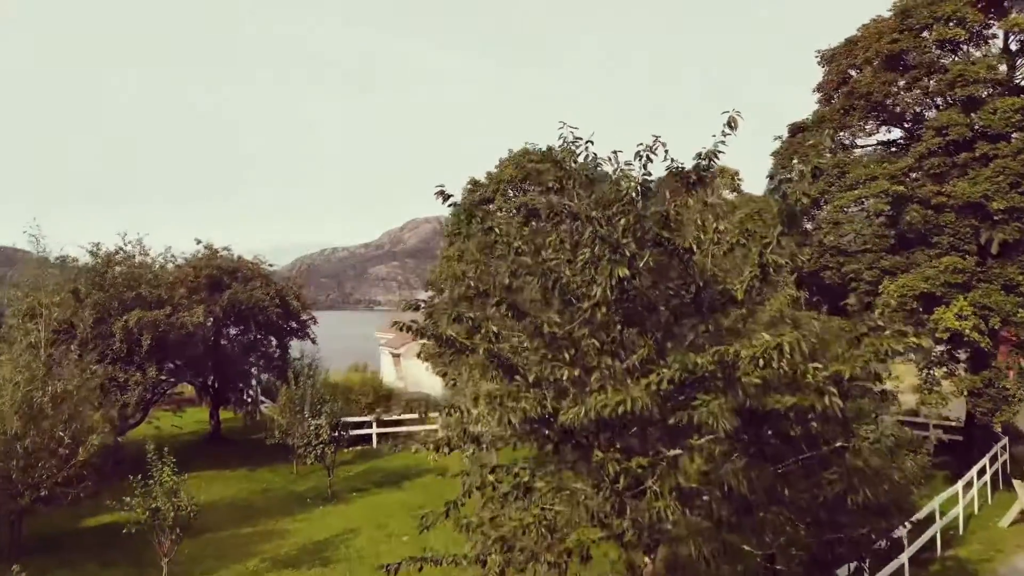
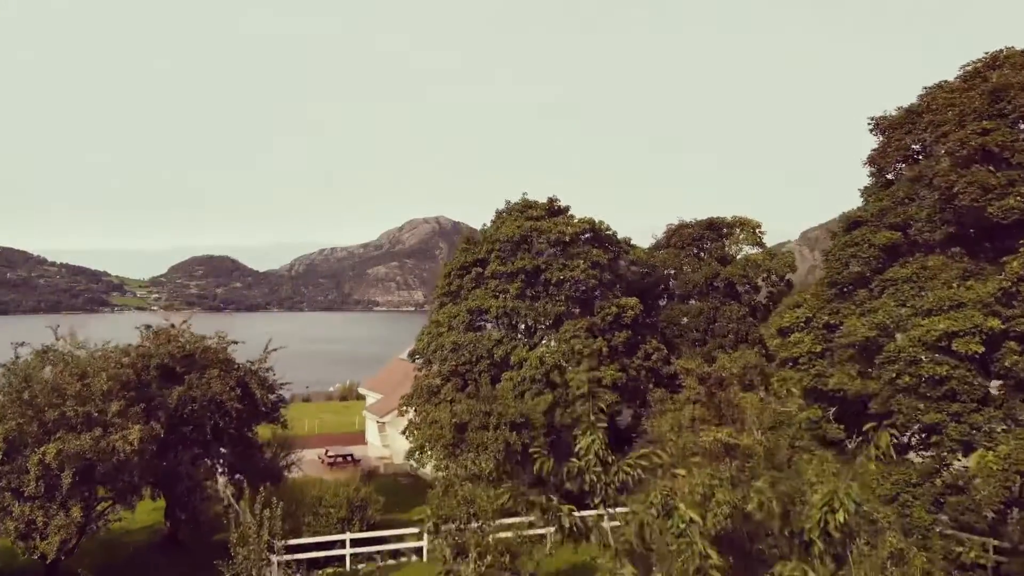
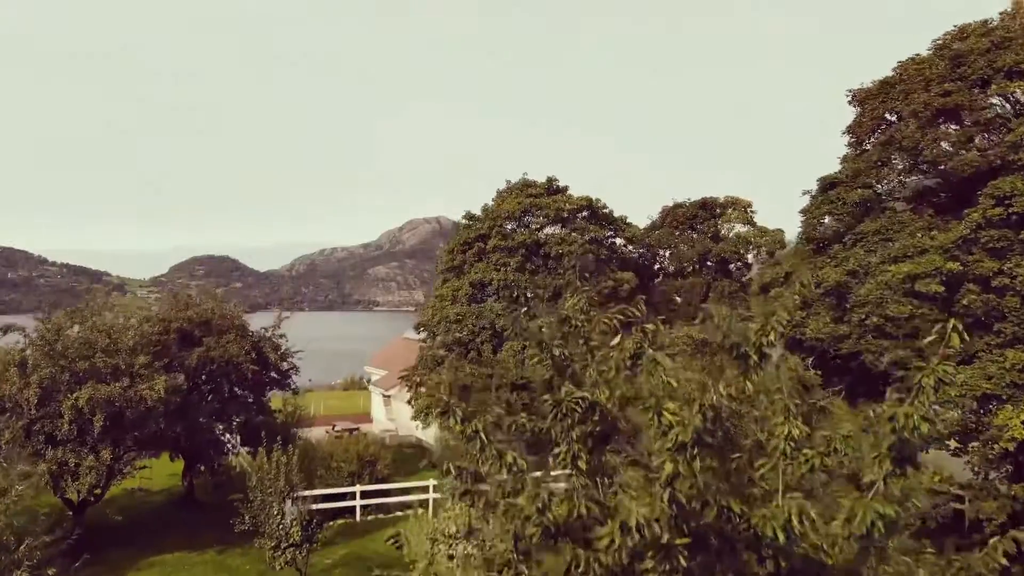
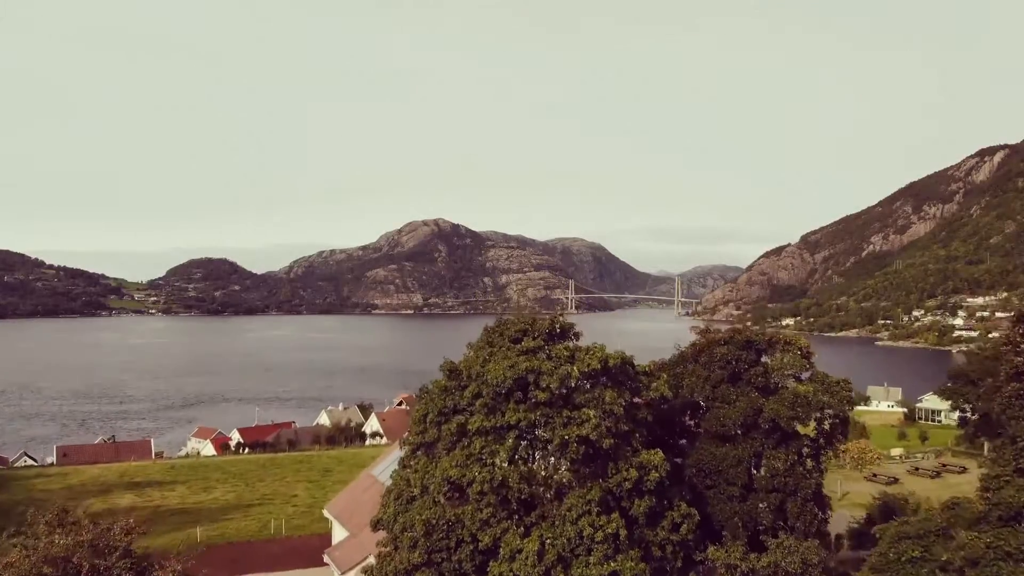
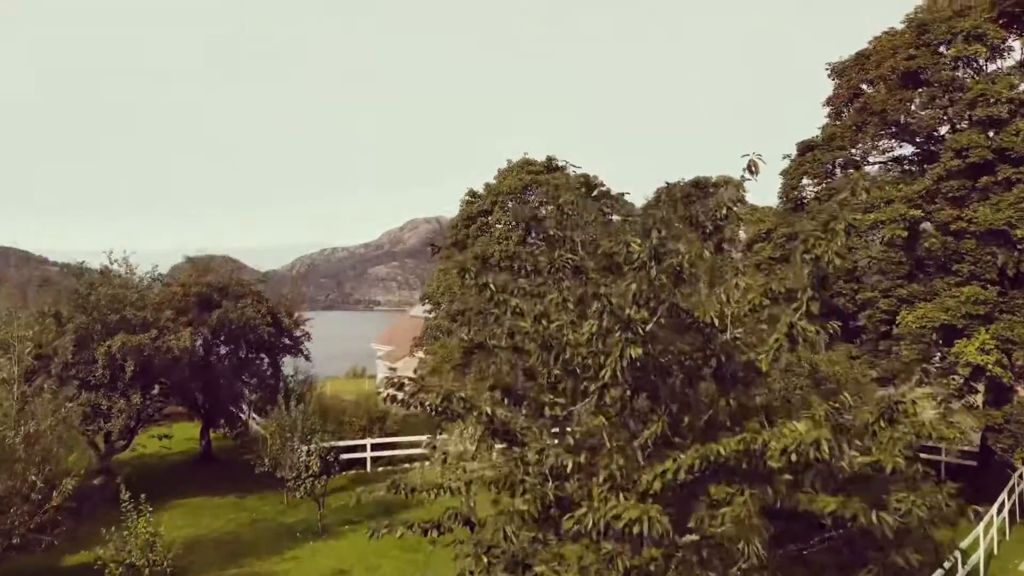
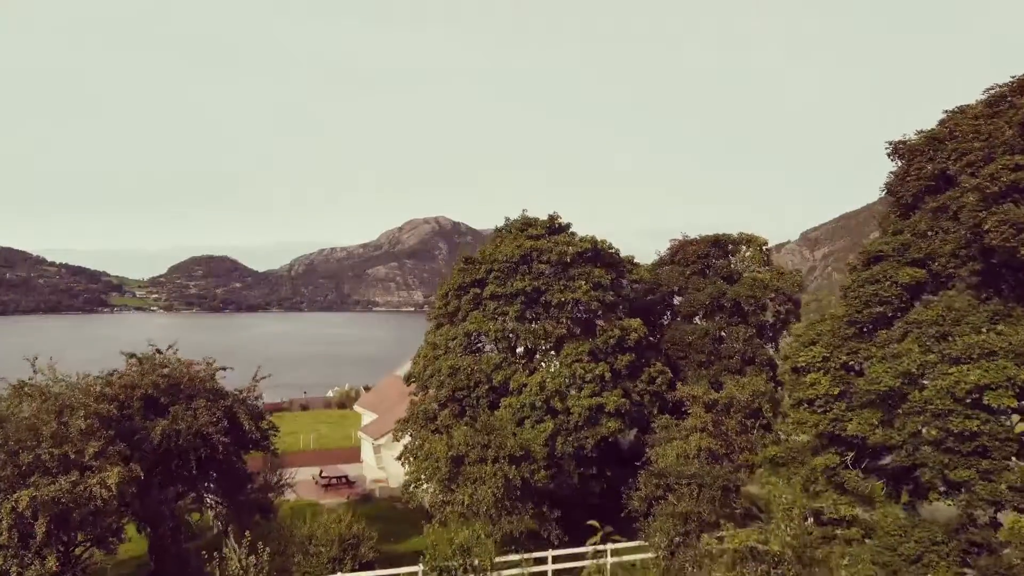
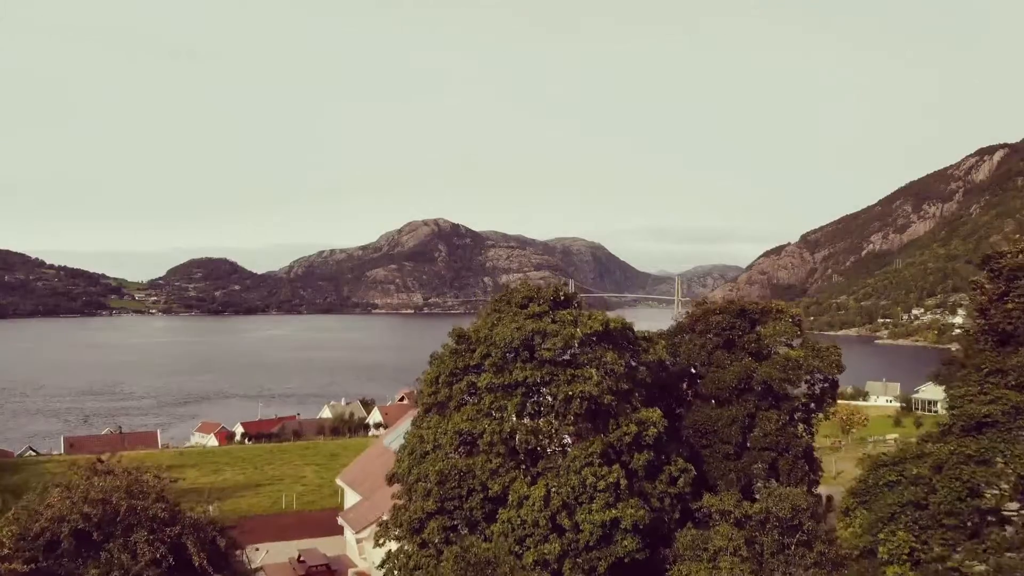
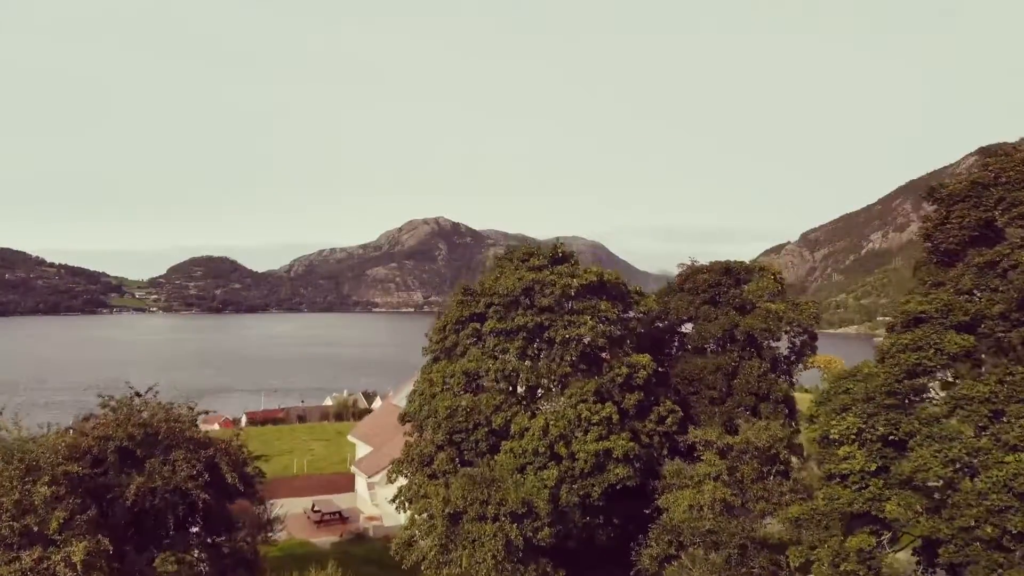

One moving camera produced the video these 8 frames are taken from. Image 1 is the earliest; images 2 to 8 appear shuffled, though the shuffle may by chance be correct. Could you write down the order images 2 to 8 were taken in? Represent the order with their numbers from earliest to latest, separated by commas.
5, 3, 2, 6, 8, 7, 4
